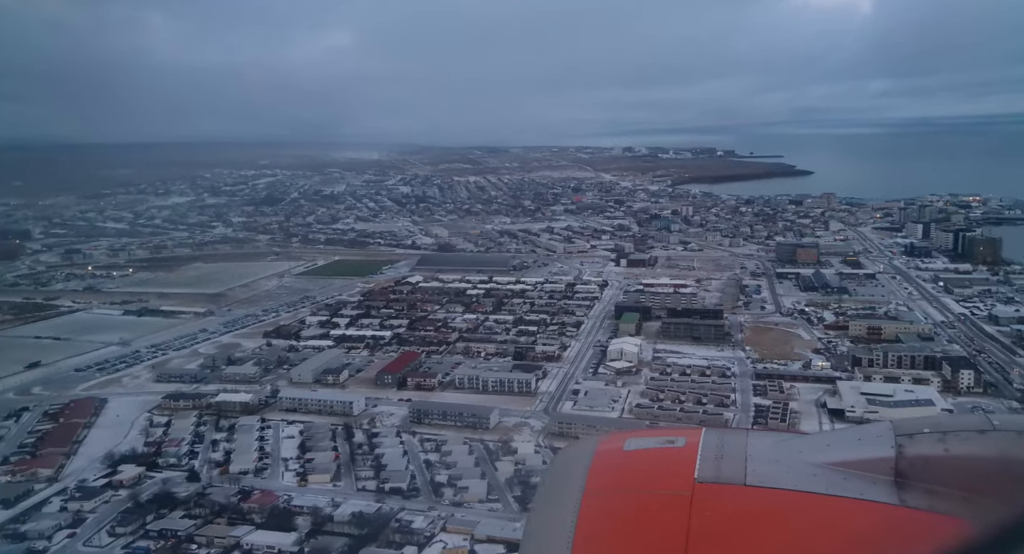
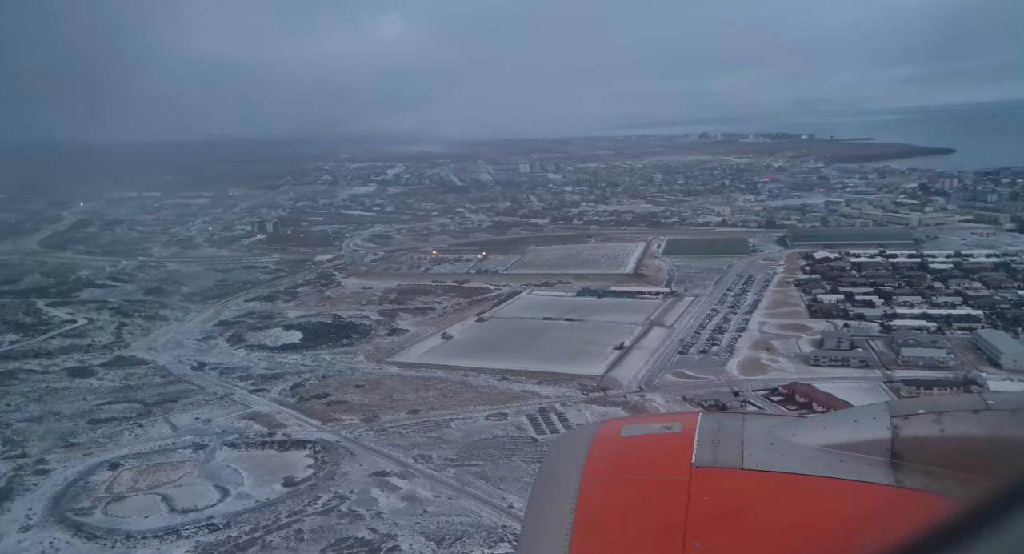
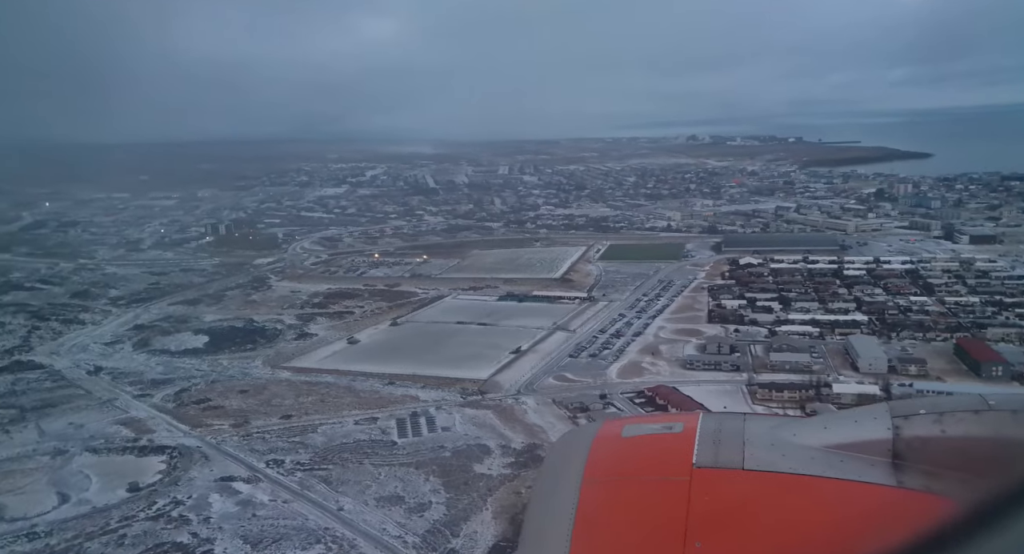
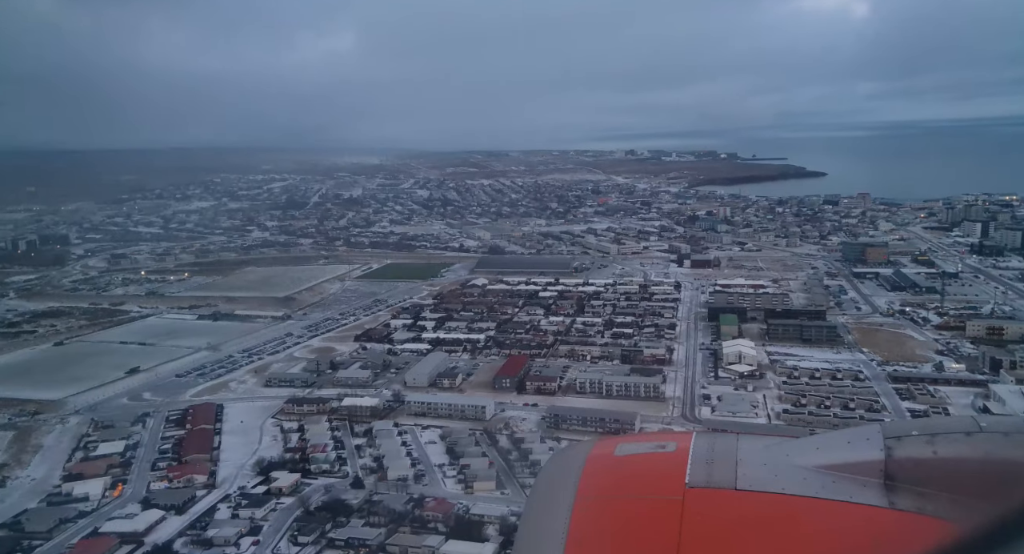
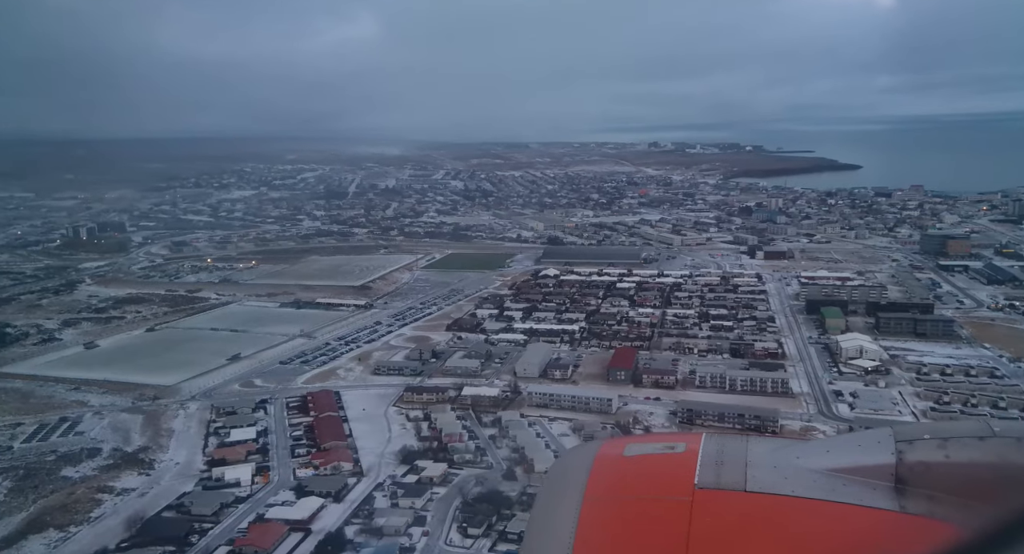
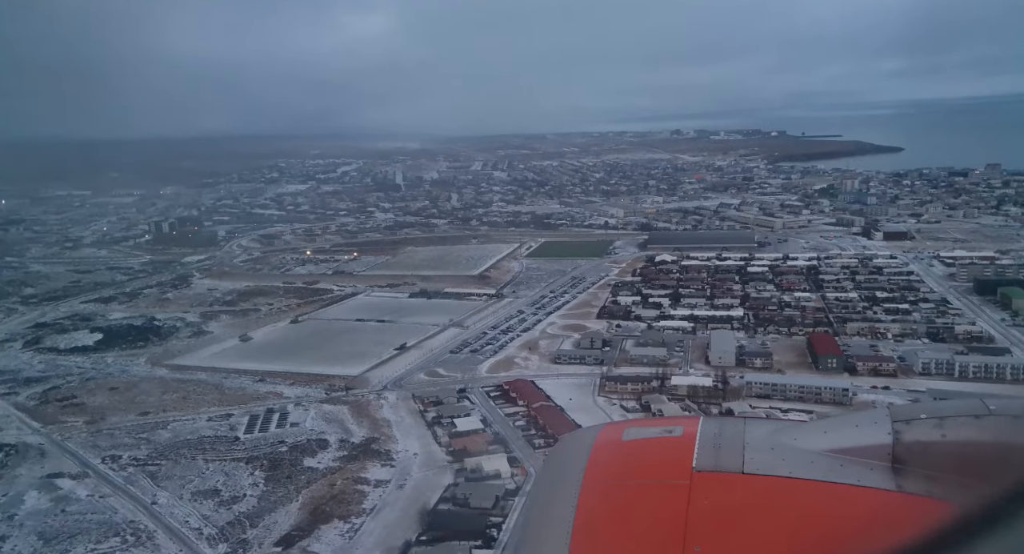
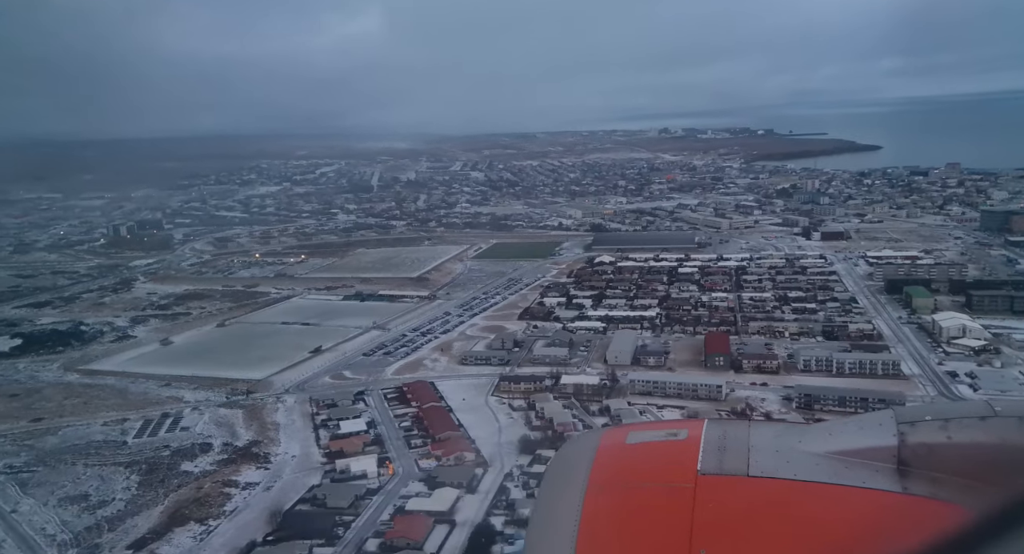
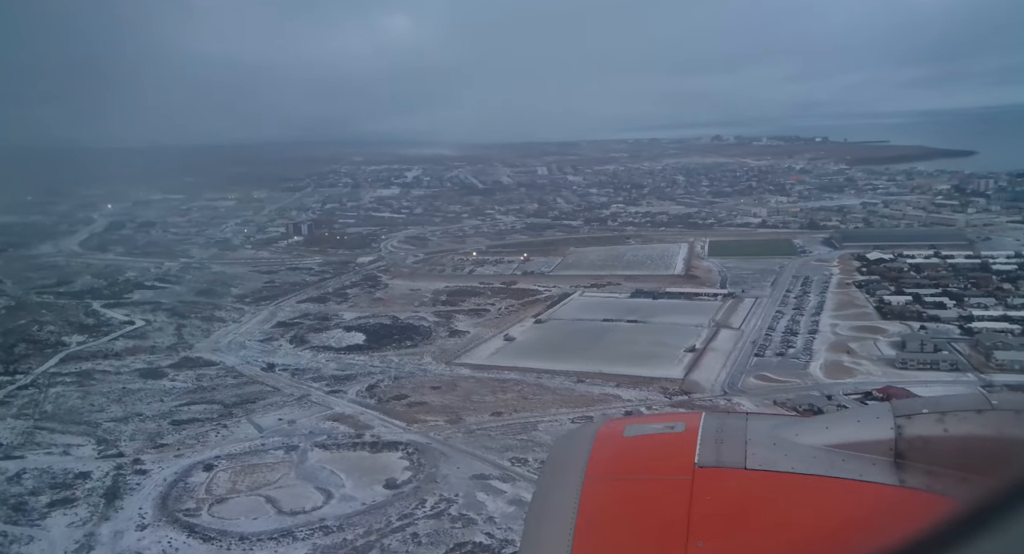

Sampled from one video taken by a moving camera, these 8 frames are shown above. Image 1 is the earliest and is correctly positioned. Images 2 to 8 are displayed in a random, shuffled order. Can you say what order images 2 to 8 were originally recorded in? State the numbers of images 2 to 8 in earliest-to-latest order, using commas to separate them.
4, 5, 7, 6, 3, 2, 8
